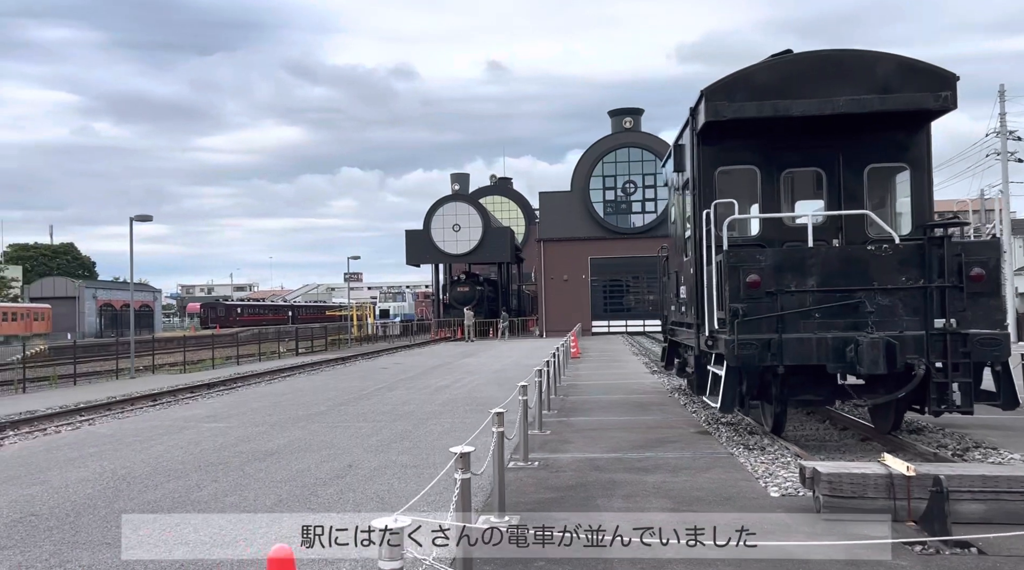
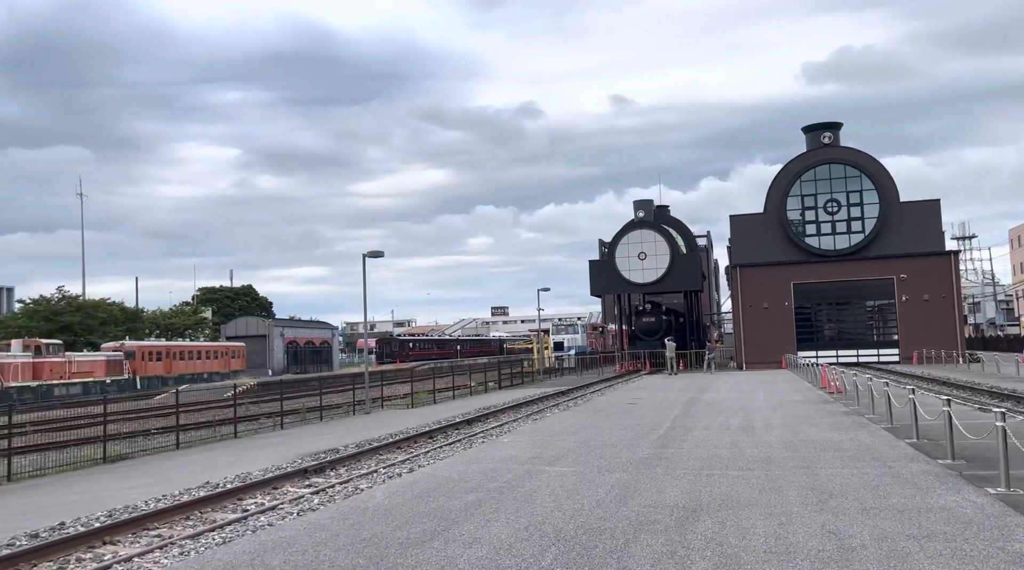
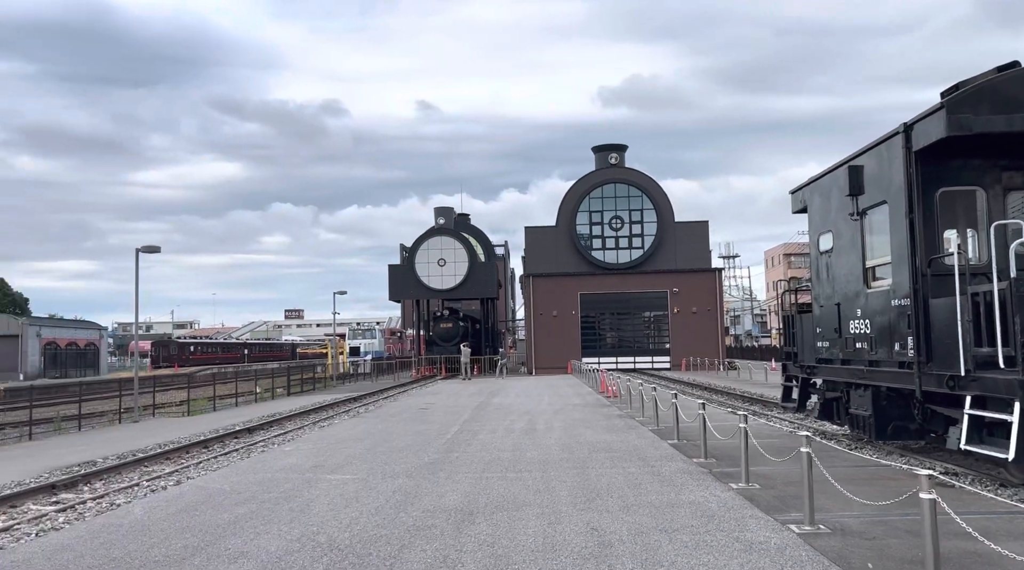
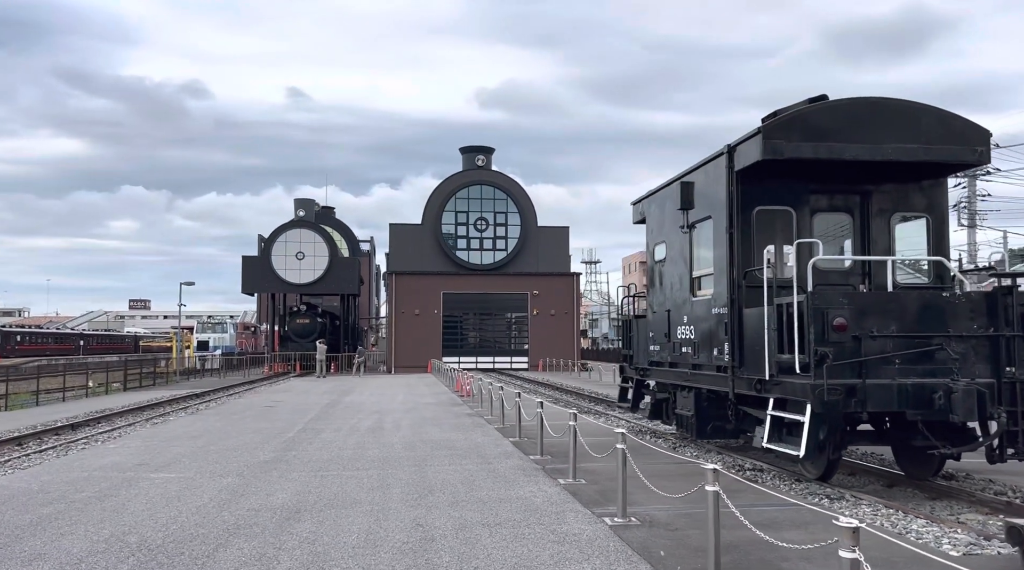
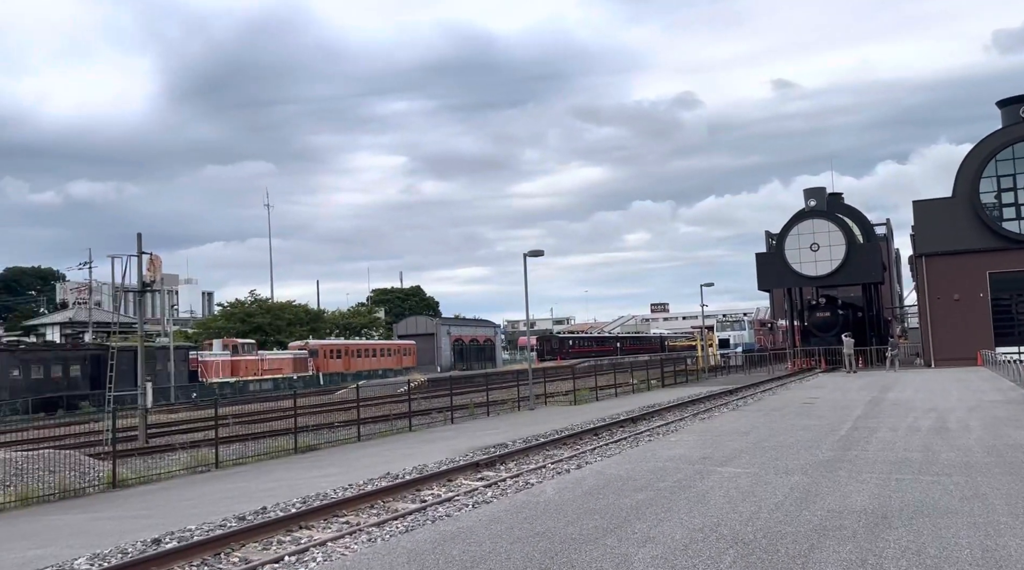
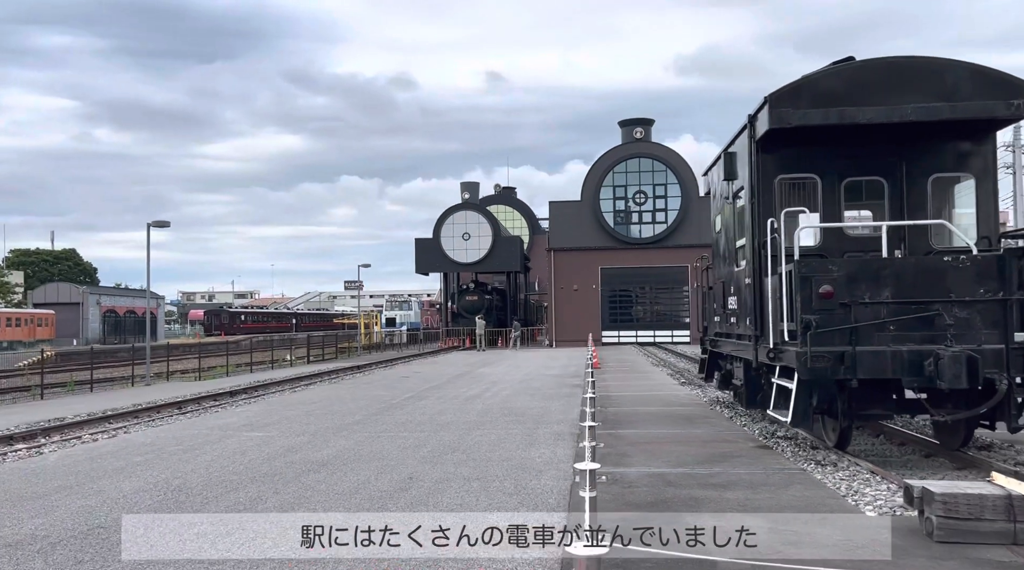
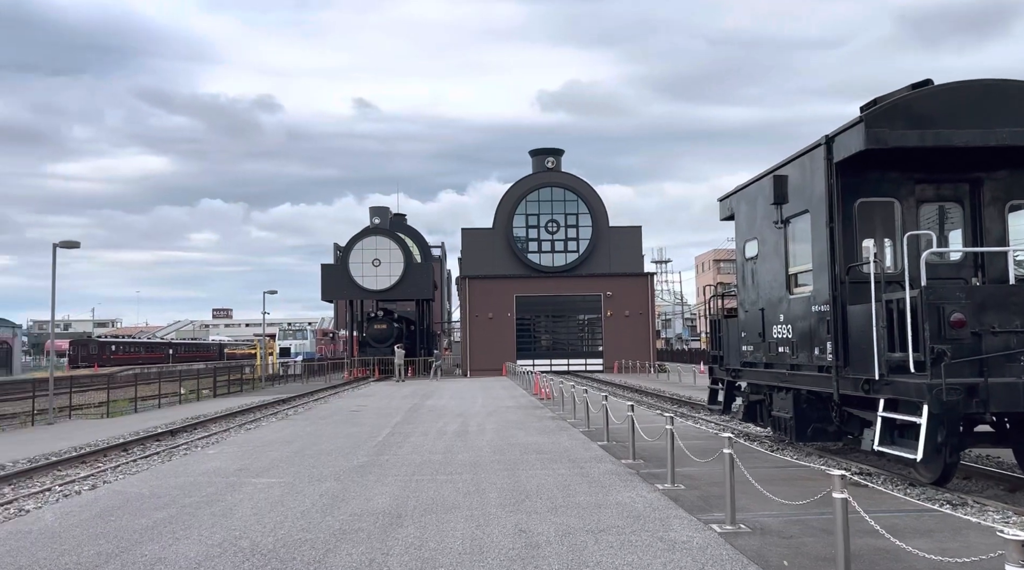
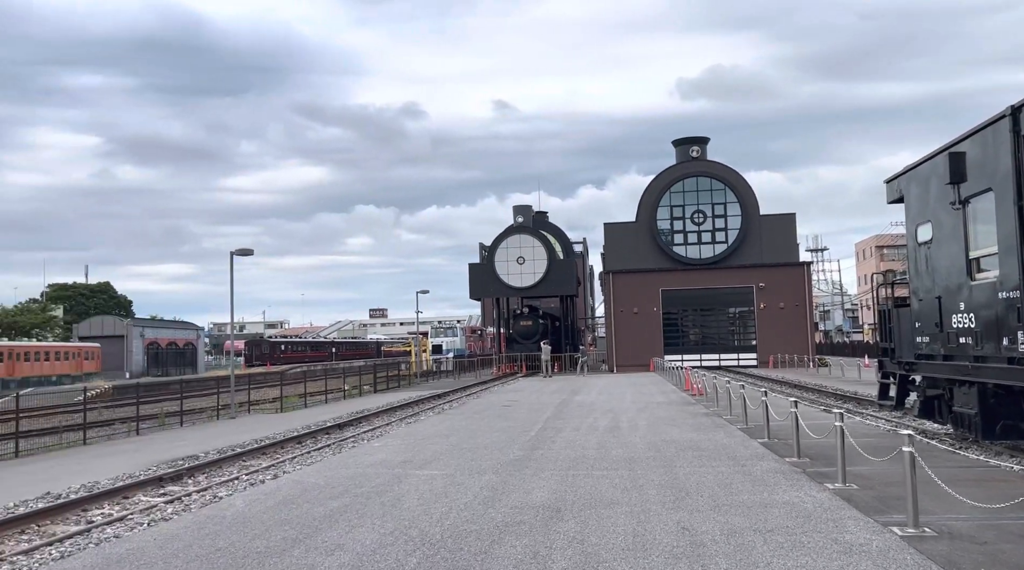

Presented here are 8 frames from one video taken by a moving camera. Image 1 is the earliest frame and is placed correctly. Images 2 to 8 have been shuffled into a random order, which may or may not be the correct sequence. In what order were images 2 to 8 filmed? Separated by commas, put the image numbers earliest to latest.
6, 4, 7, 3, 8, 2, 5
